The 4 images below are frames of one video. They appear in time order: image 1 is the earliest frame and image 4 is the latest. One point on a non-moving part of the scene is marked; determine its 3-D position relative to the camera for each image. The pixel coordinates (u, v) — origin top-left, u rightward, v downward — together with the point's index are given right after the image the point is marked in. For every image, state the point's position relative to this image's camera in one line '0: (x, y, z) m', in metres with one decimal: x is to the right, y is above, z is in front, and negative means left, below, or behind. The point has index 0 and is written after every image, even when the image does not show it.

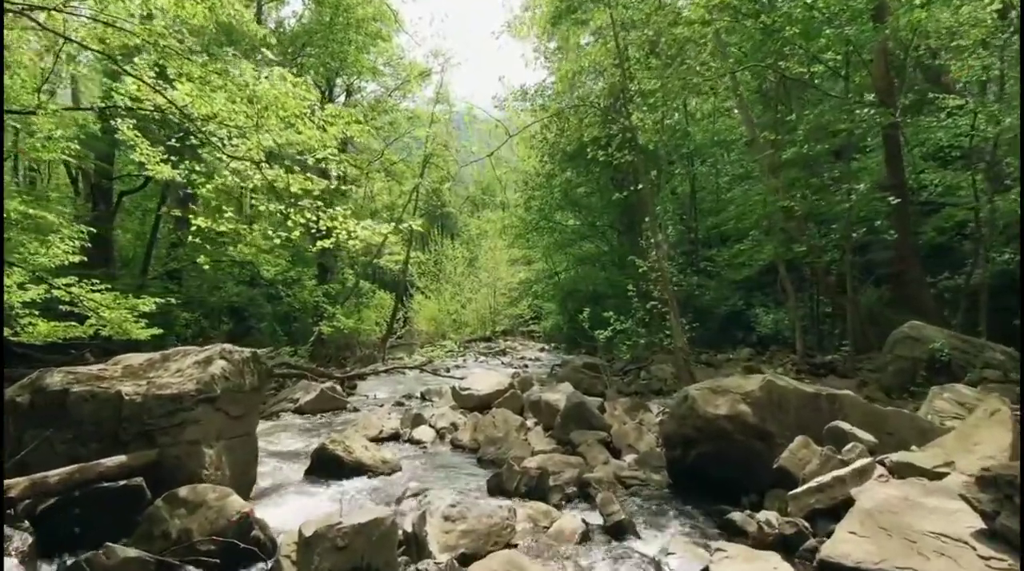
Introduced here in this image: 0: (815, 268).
0: (+5.4, +0.3, +13.9) m
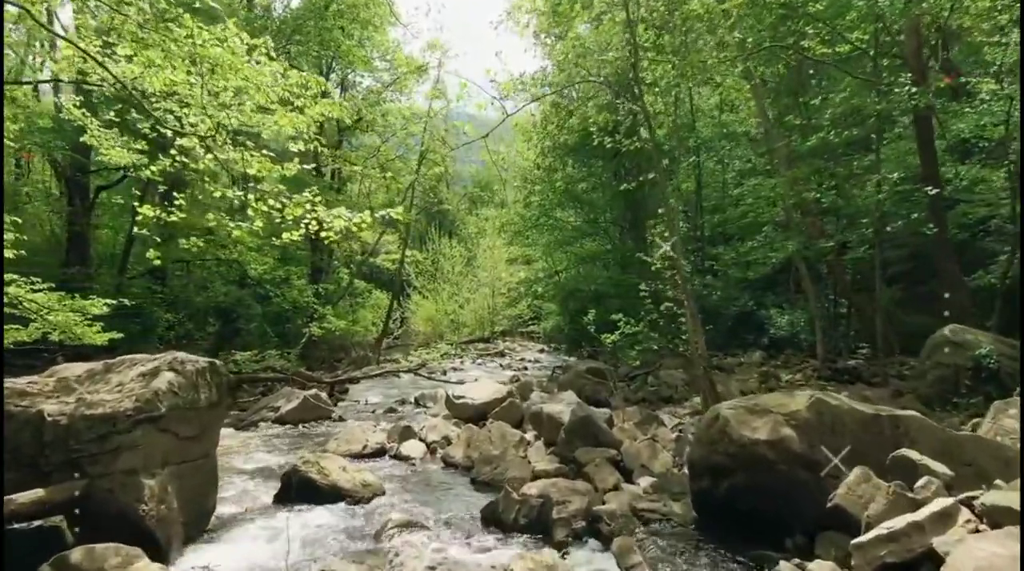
0: (+5.4, +0.3, +13.0) m
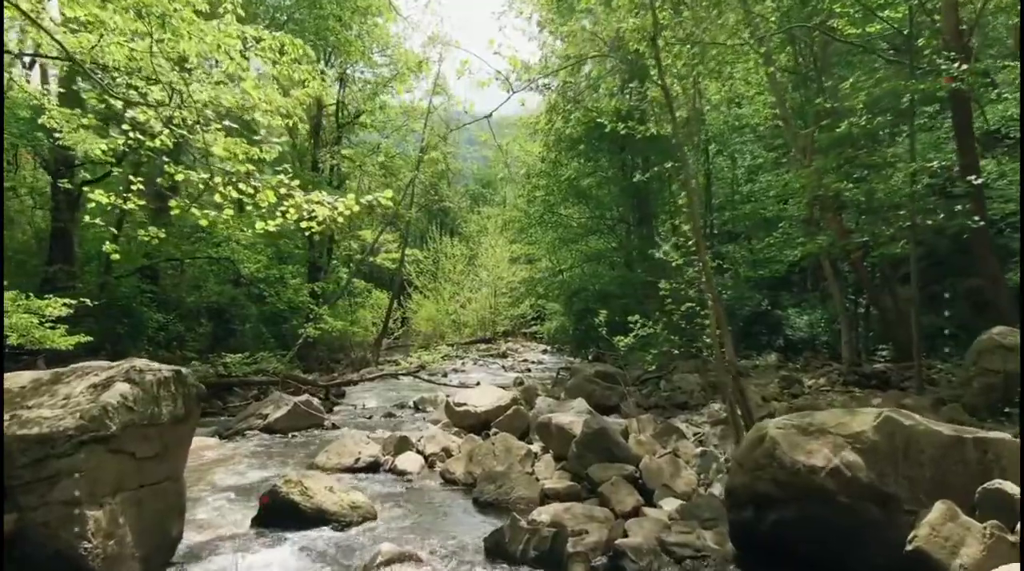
0: (+5.4, +0.3, +12.3) m
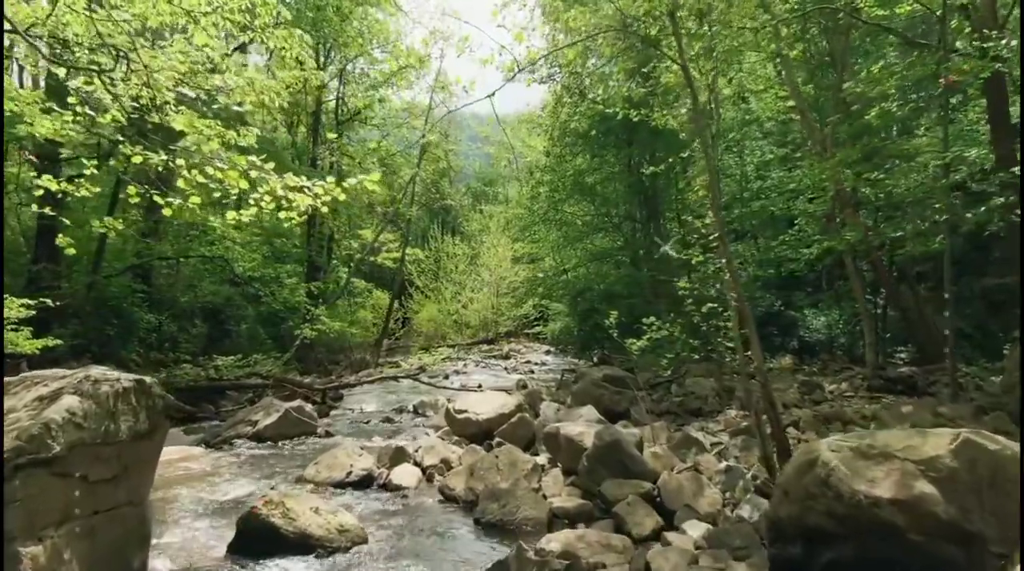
0: (+5.5, +0.3, +11.6) m
